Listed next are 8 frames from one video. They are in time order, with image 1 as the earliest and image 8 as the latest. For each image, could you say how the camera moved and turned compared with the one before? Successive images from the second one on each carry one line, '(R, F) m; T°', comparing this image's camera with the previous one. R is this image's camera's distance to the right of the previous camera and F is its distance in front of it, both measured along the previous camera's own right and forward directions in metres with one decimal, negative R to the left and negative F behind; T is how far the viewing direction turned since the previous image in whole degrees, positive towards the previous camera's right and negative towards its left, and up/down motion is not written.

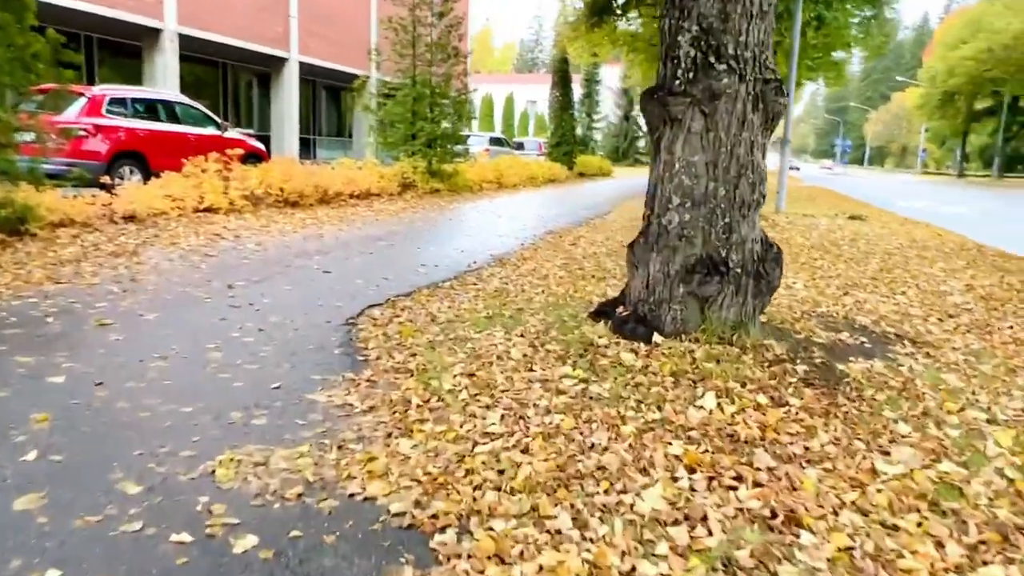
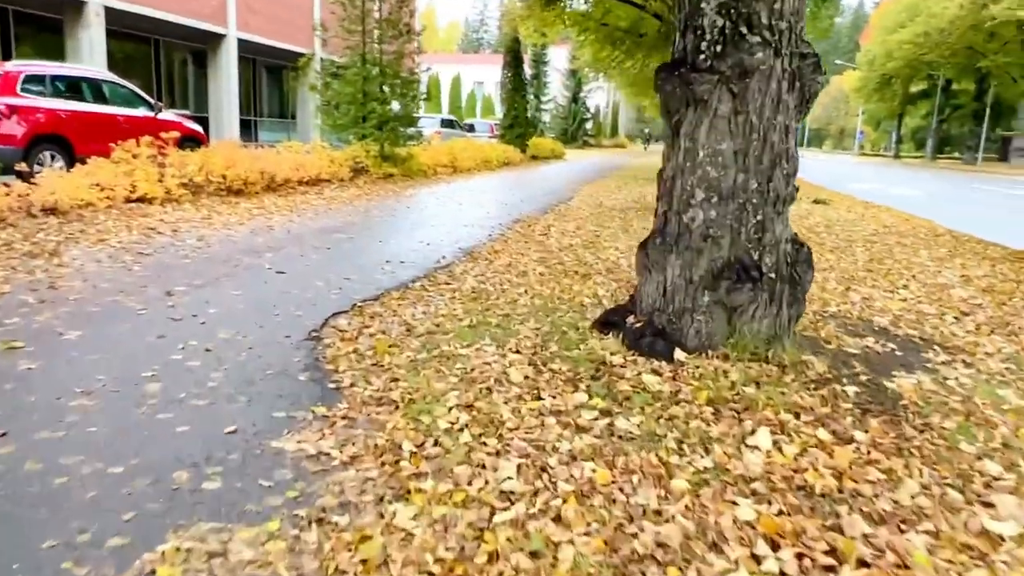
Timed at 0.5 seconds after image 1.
(-0.3, +0.7) m; +4°
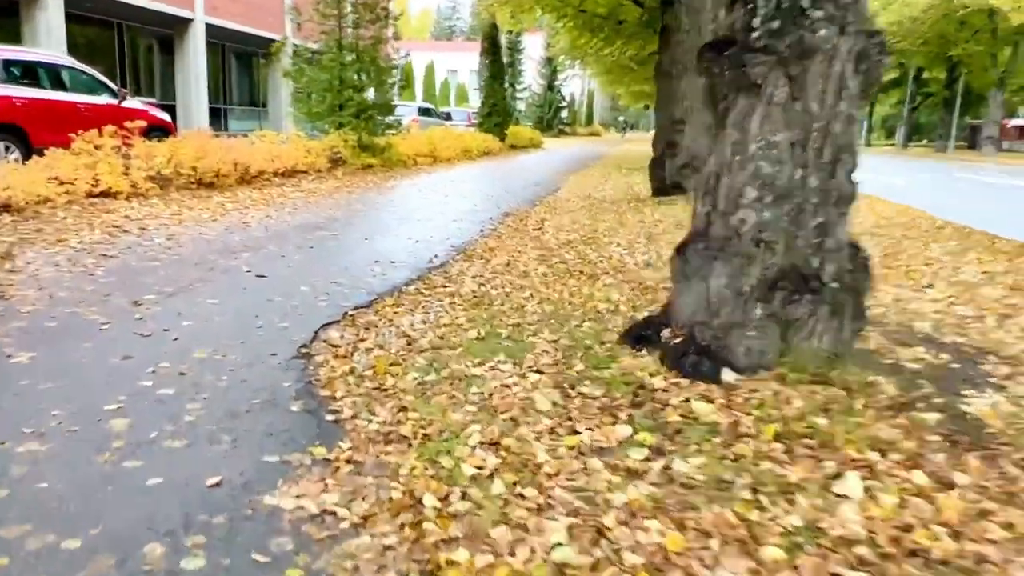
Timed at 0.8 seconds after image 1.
(-0.2, +0.6) m; +2°
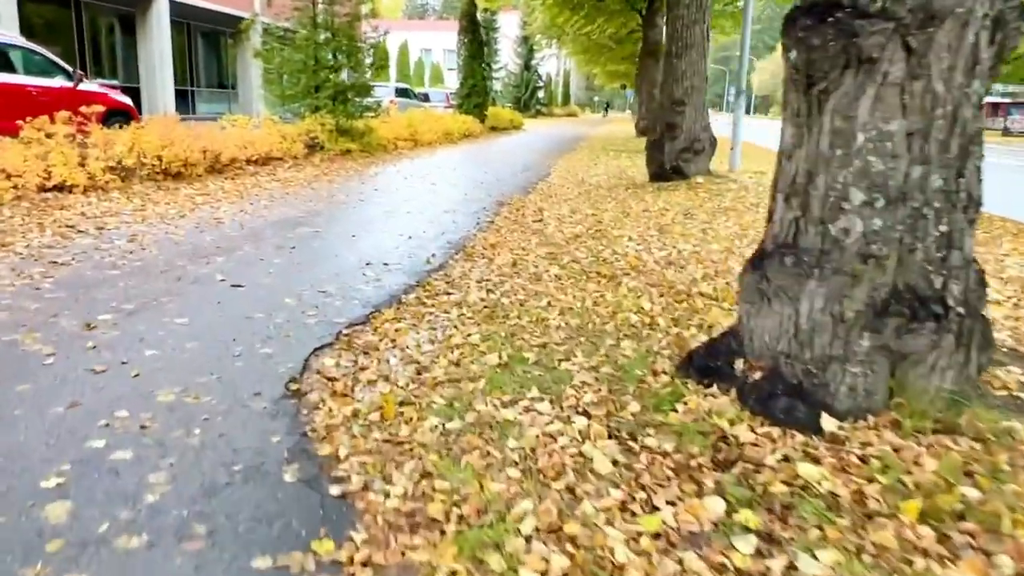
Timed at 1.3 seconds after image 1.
(-0.3, +0.8) m; +2°
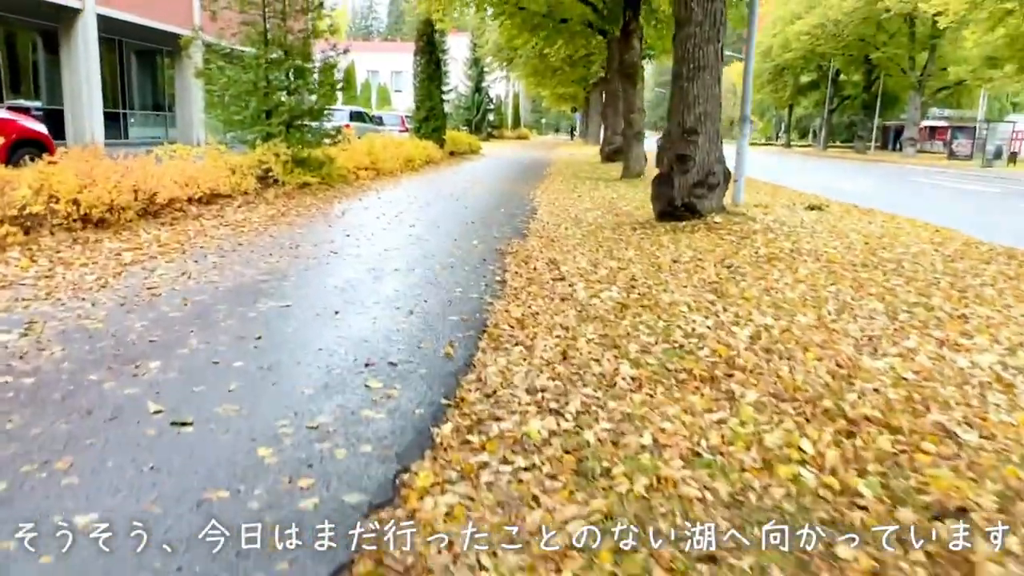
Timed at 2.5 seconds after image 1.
(-0.7, +1.8) m; +4°
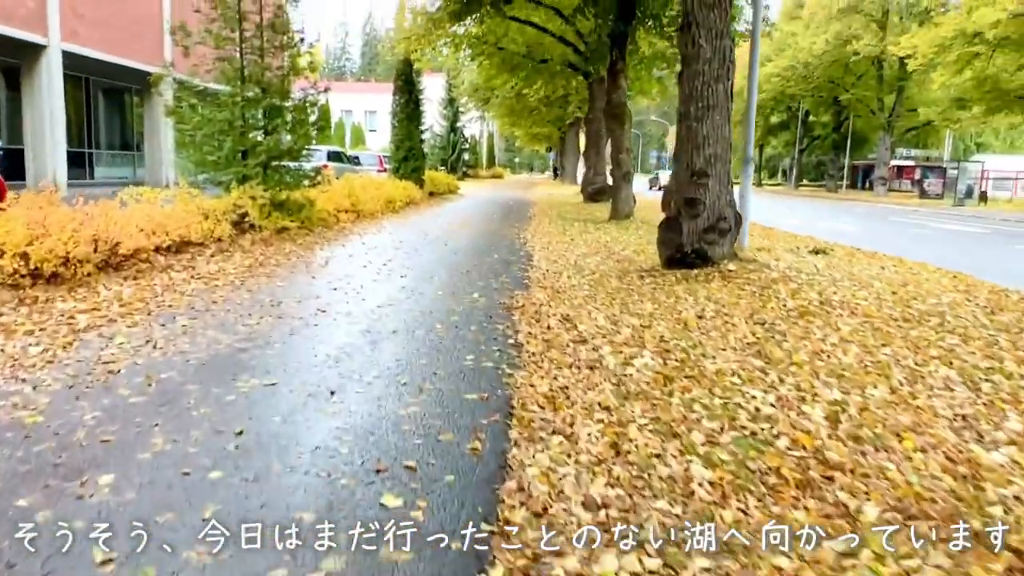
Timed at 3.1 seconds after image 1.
(-0.4, +0.9) m; +2°
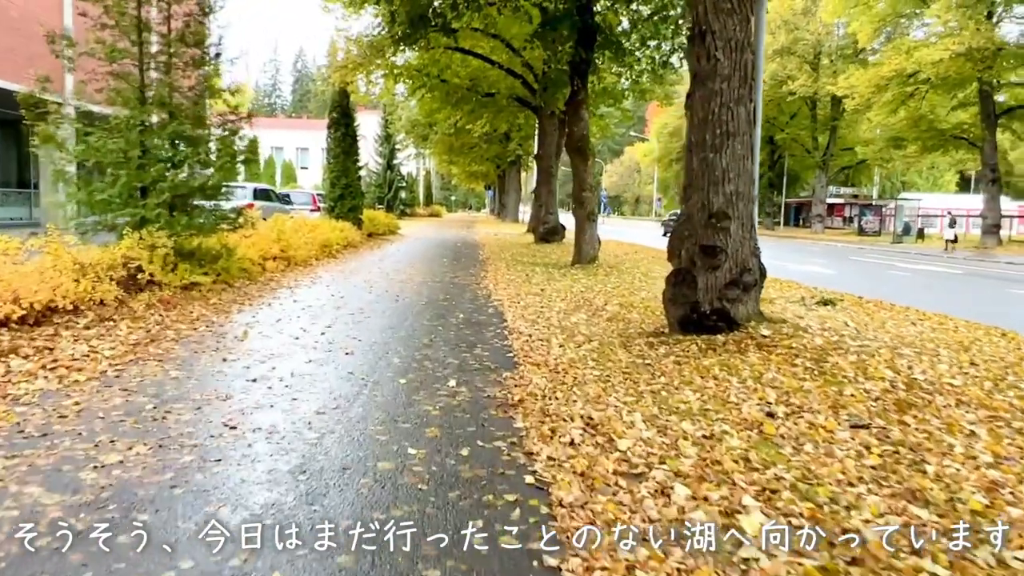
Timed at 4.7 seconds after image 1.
(-0.5, +2.3) m; +5°
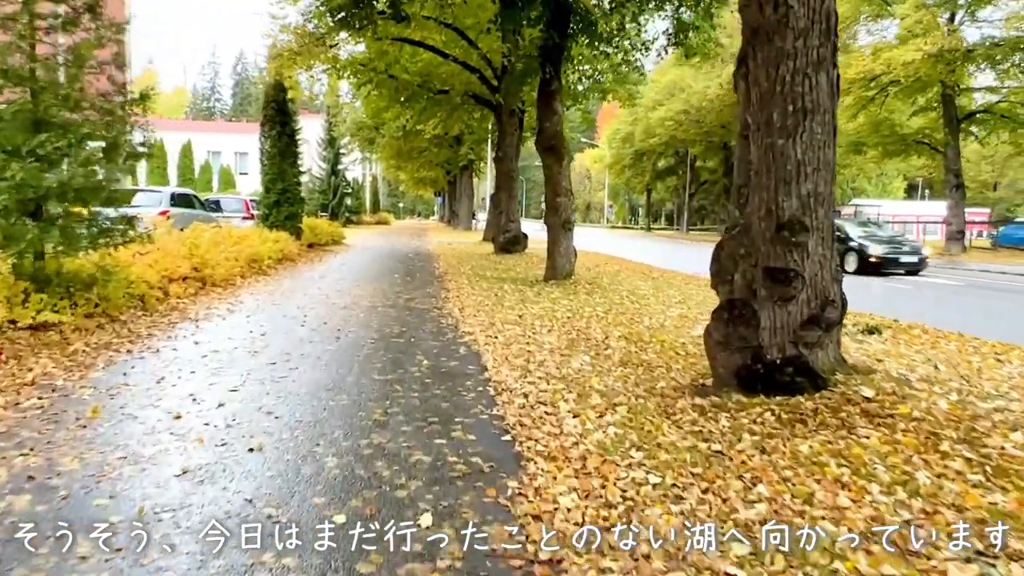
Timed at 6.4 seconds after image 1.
(-0.3, +2.7) m; +4°
